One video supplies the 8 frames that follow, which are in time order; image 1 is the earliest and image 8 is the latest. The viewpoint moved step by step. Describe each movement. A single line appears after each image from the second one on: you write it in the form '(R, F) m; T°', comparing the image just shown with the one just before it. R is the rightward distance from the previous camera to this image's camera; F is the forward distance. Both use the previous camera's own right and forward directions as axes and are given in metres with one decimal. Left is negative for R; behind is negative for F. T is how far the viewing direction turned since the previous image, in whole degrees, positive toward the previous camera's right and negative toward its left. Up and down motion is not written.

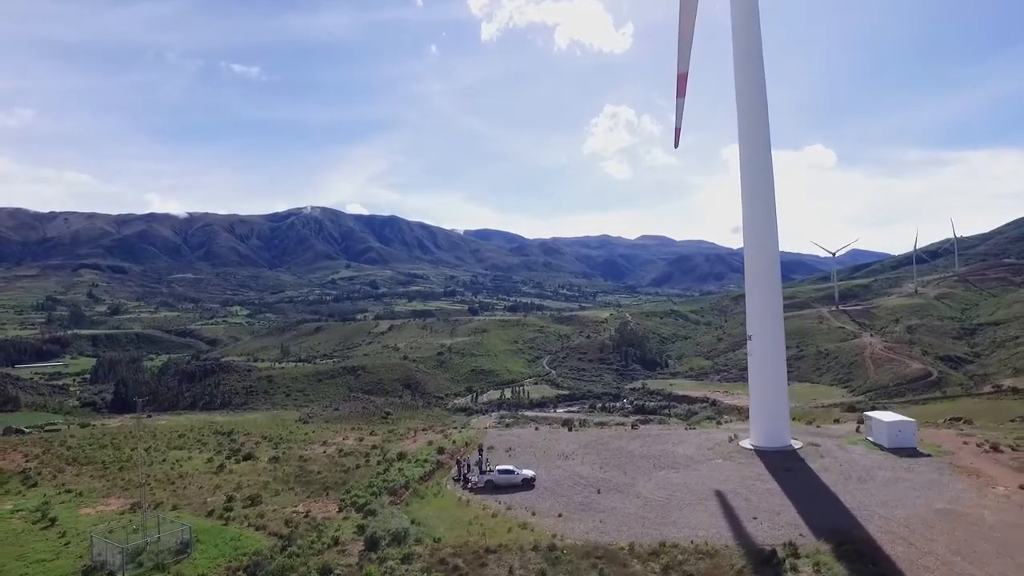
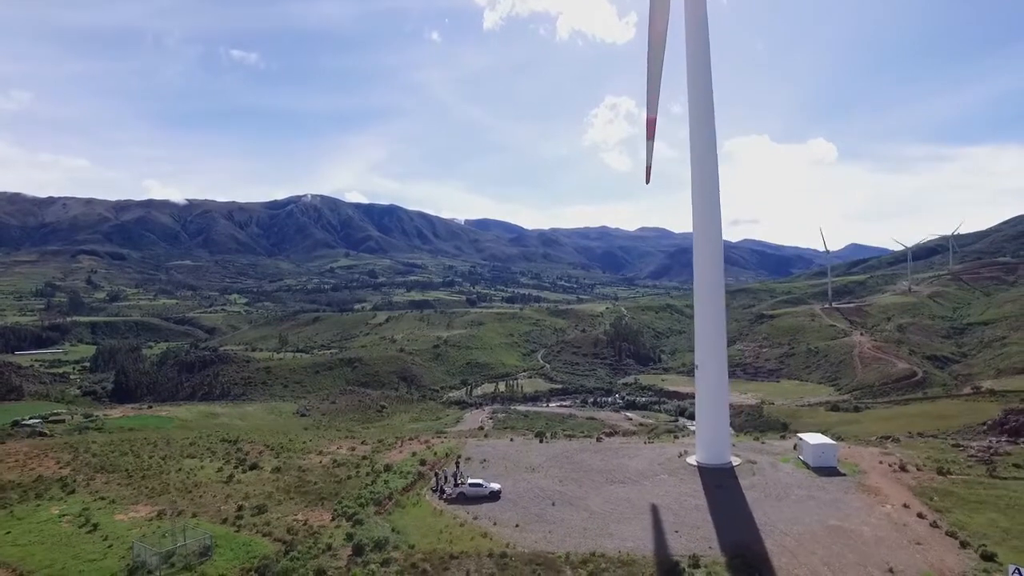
(+0.5, -1.9) m; 0°
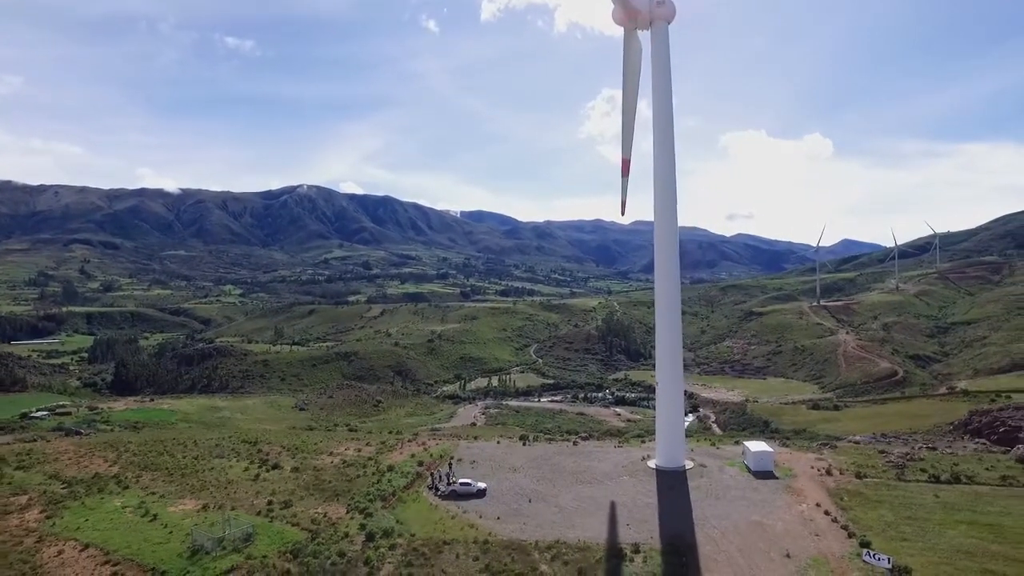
(+0.2, -2.5) m; 0°
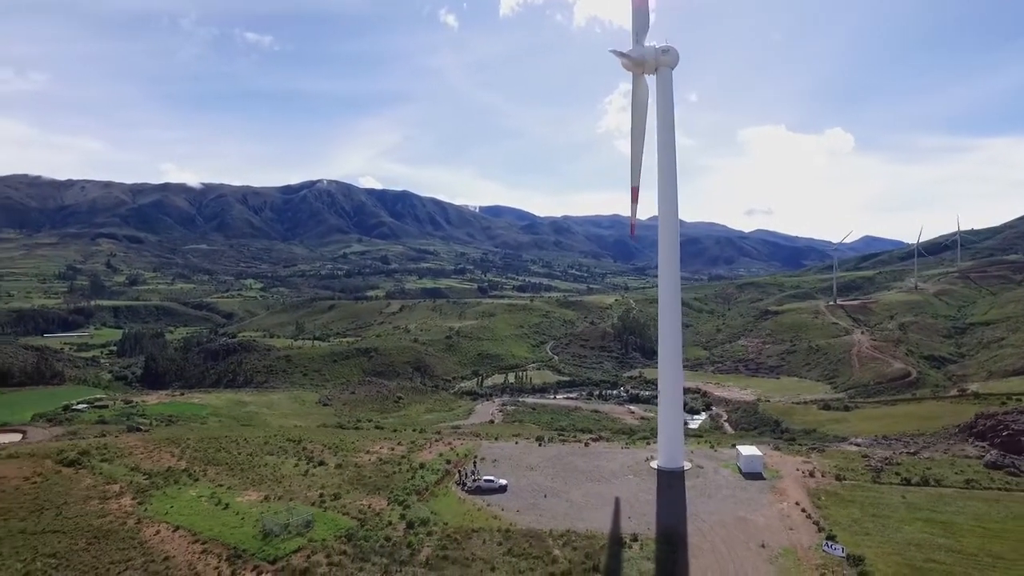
(-0.1, -2.3) m; -1°
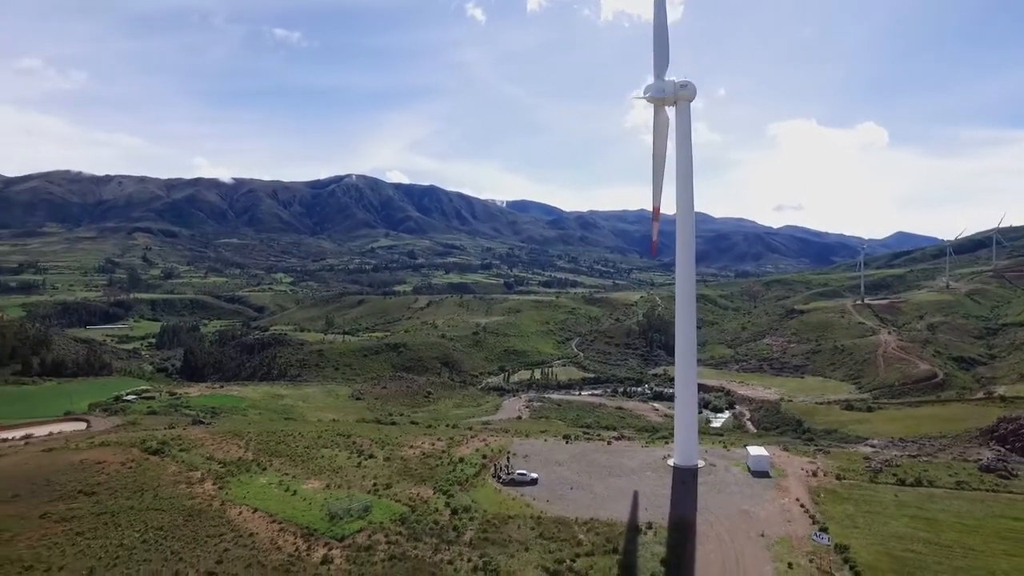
(-0.2, -2.2) m; -2°
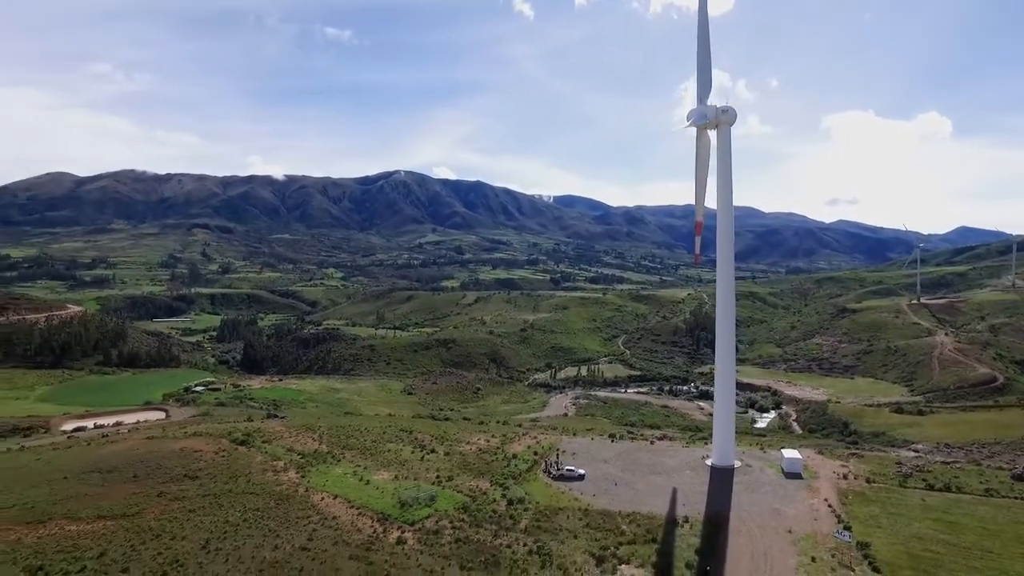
(-0.2, -2.0) m; -4°
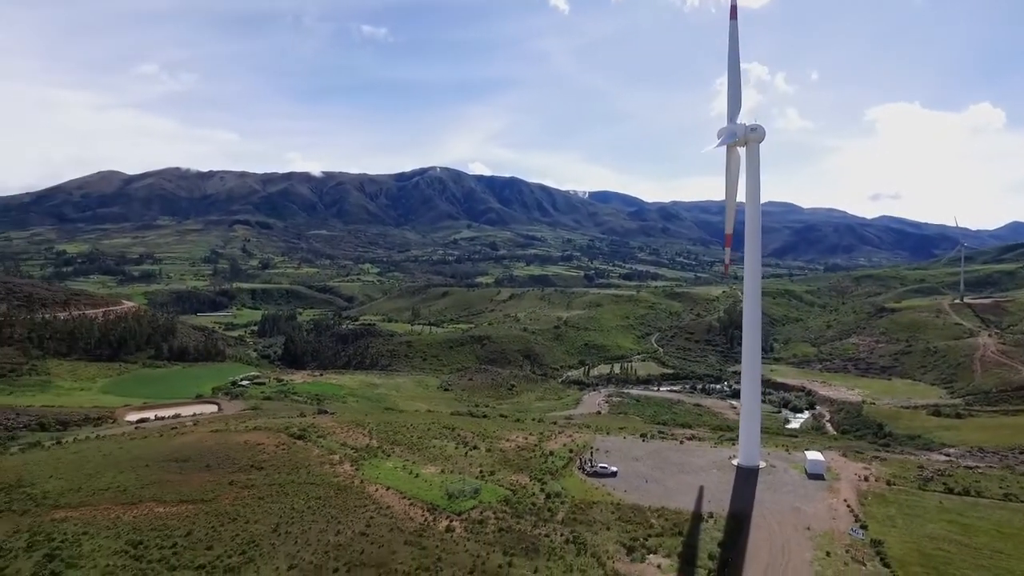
(-0.2, -1.7) m; -3°
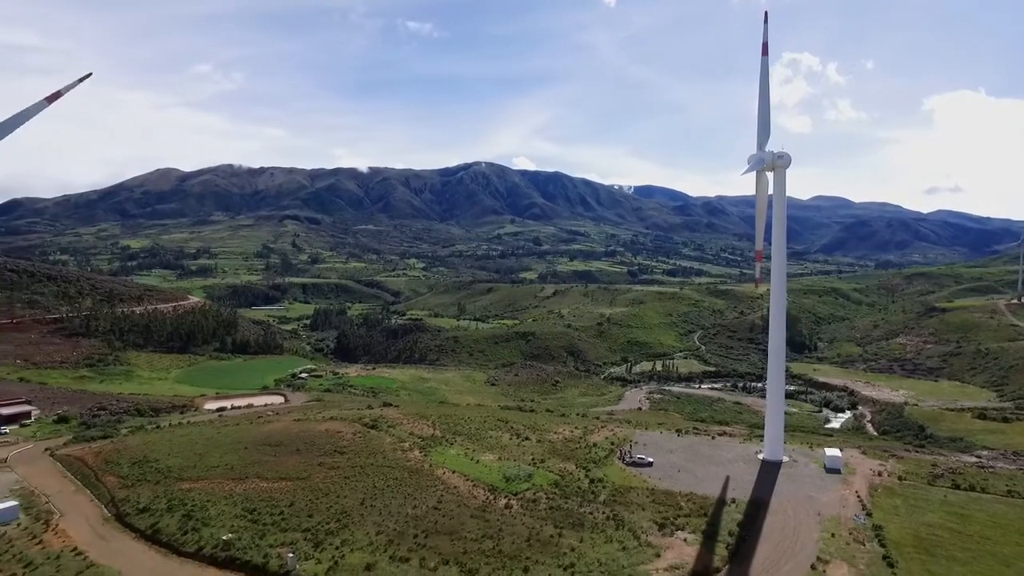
(-0.3, -3.4) m; -4°
